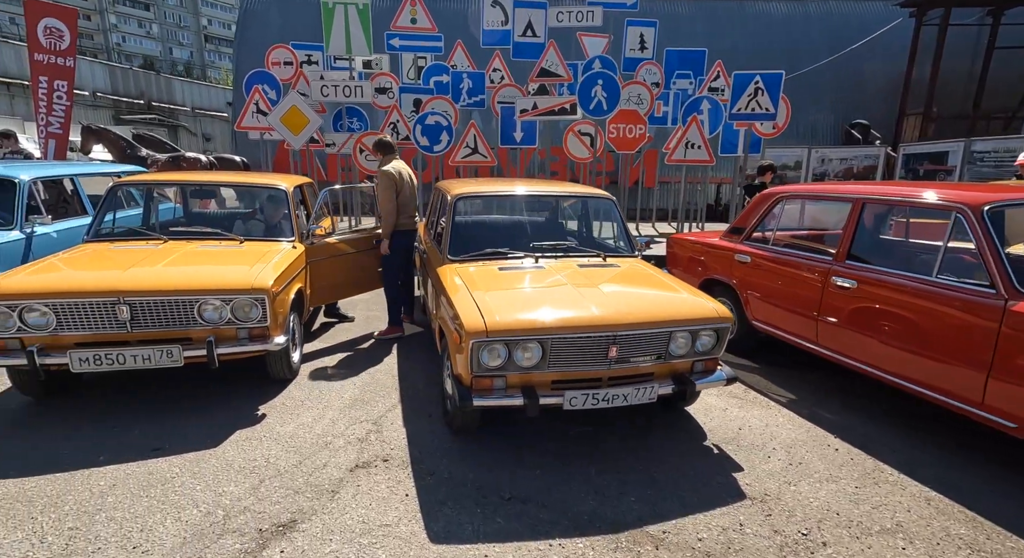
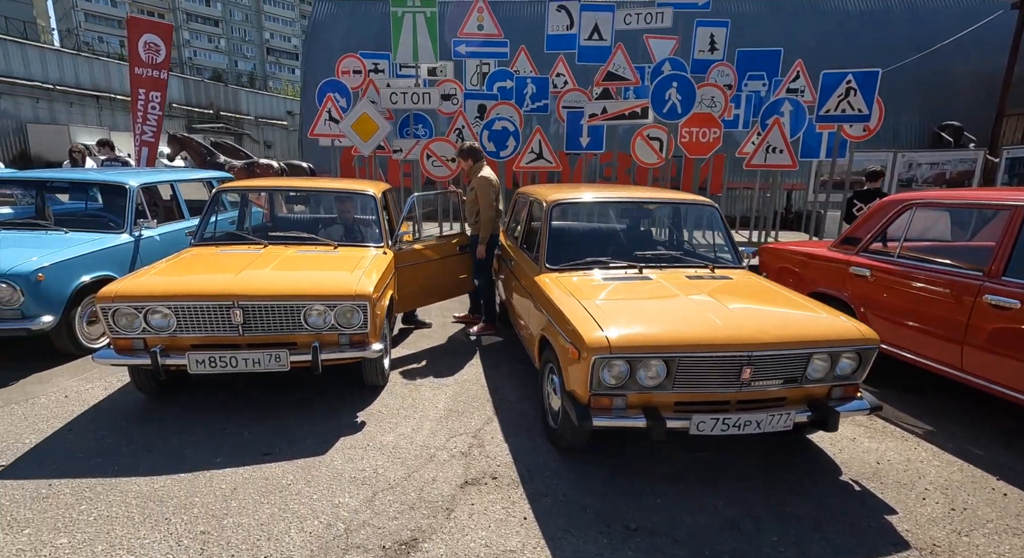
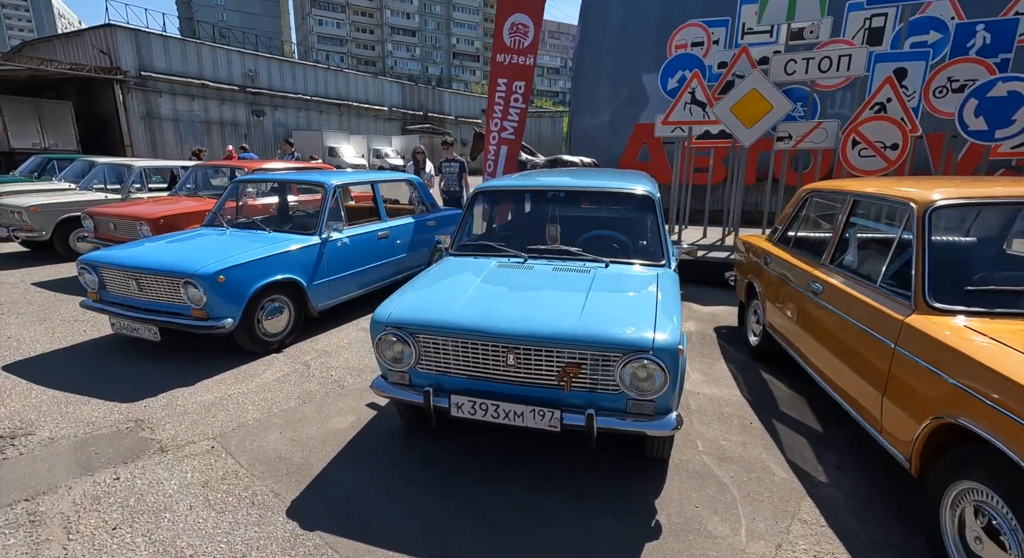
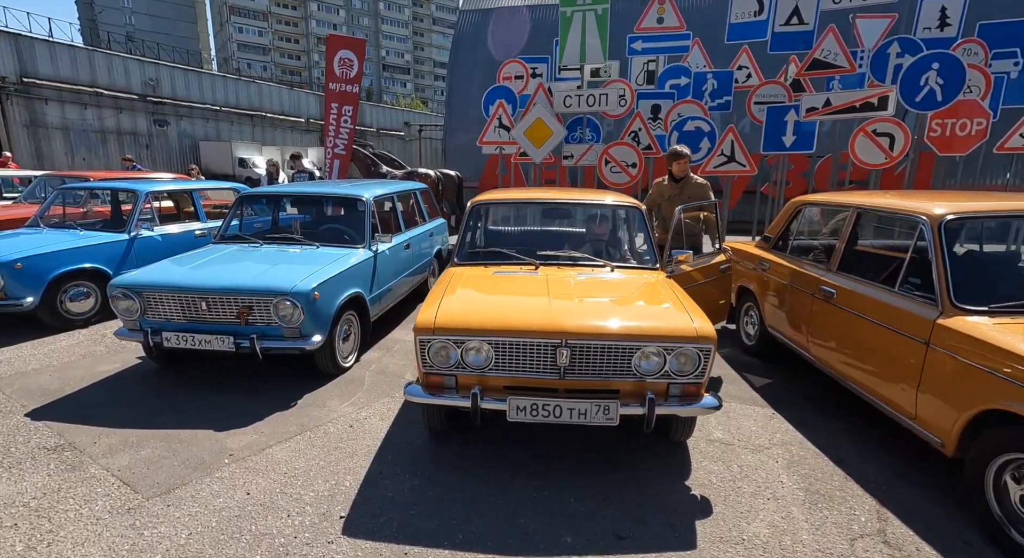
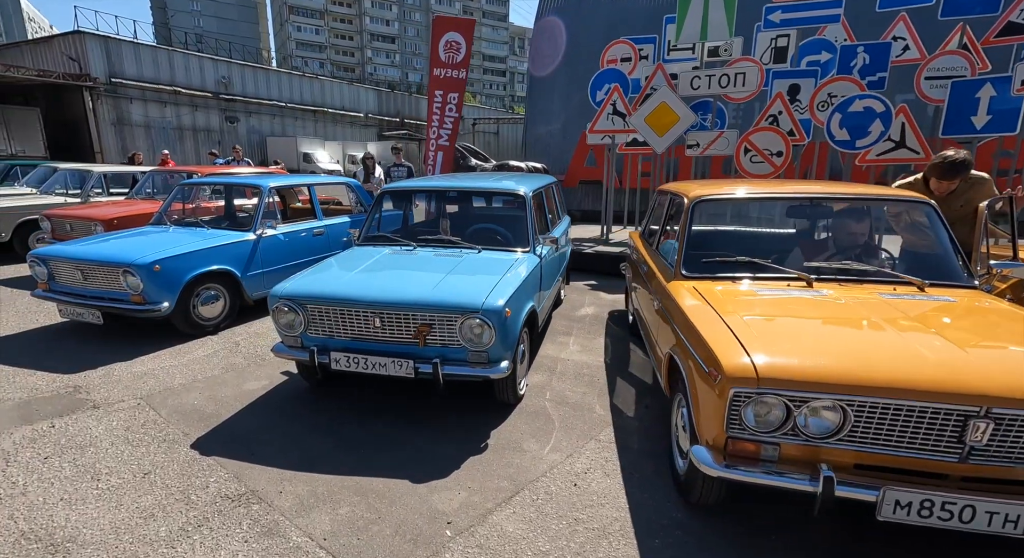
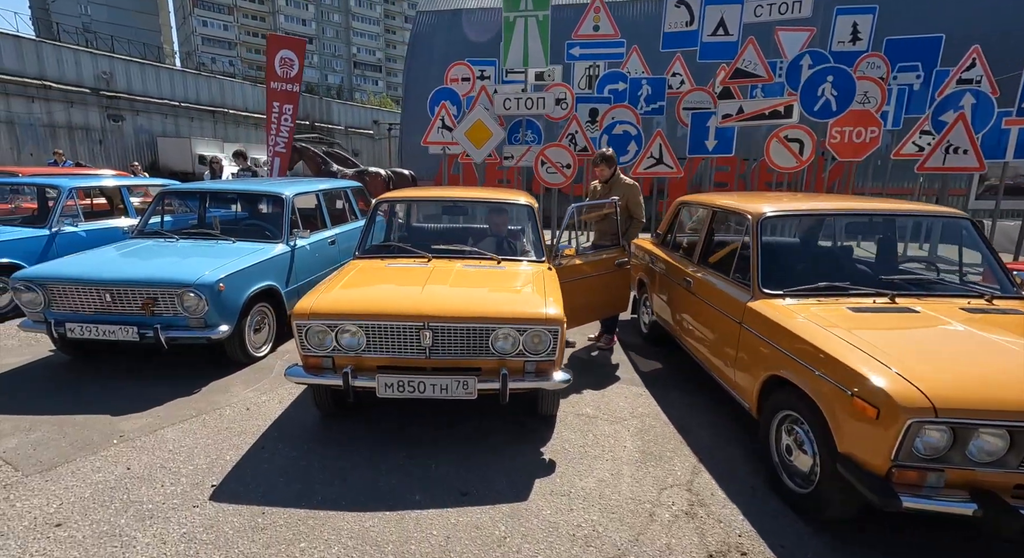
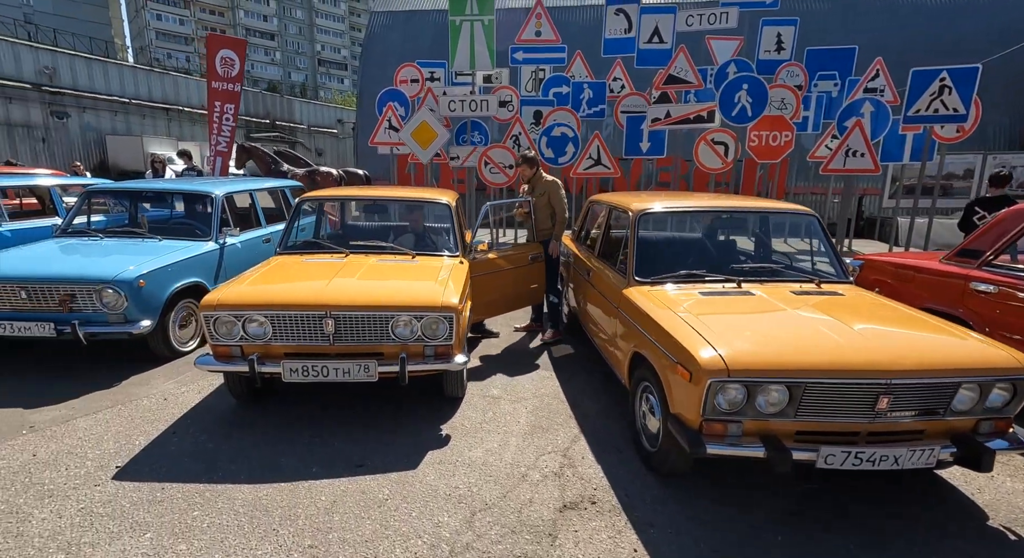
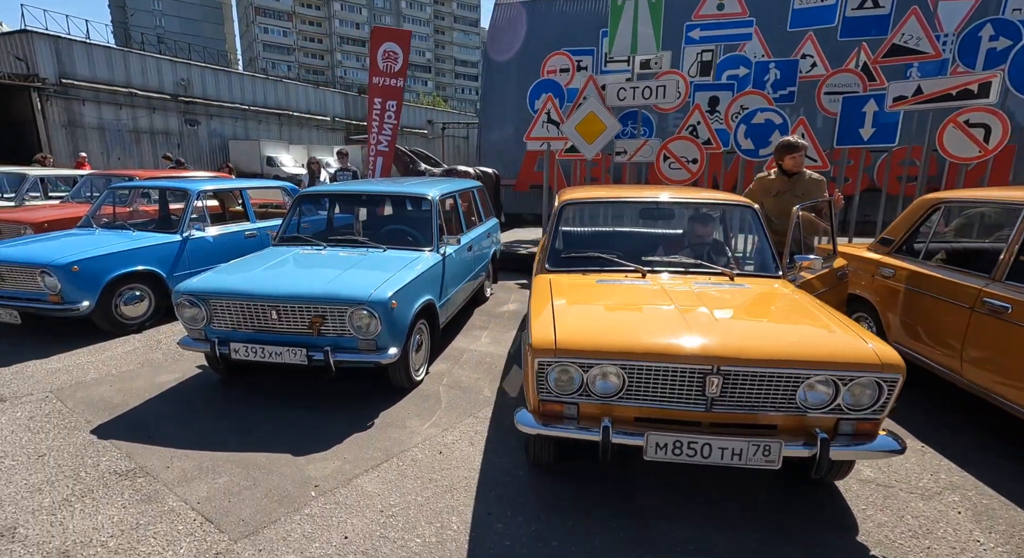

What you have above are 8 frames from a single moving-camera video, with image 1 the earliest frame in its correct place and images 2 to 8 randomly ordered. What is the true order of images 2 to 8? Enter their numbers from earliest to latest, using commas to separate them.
2, 7, 6, 4, 8, 5, 3
